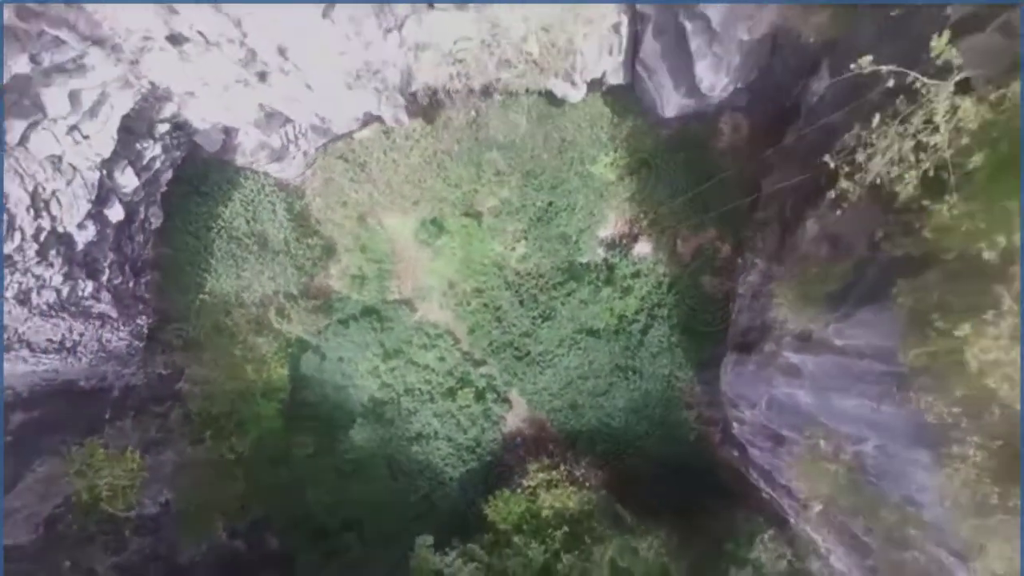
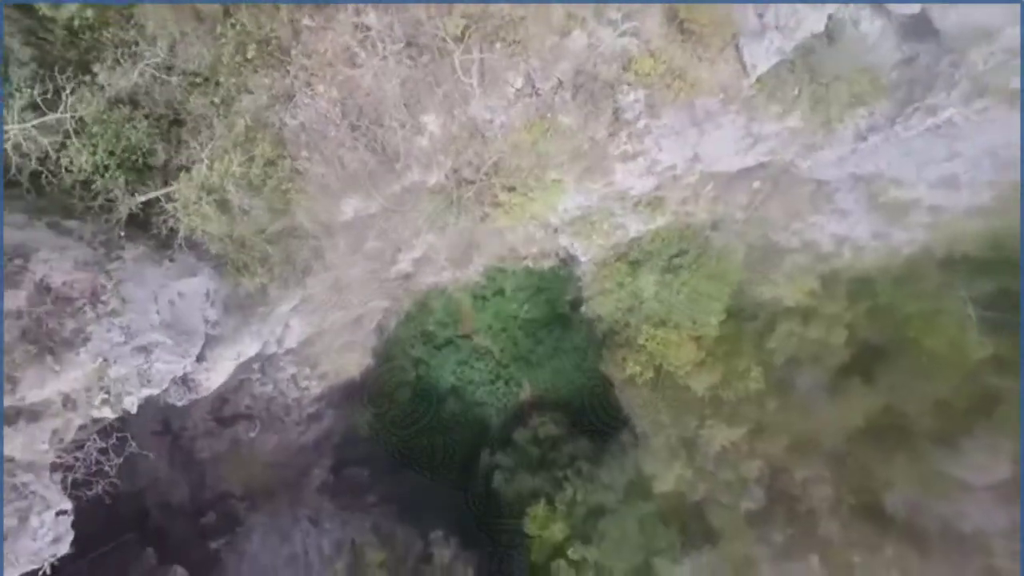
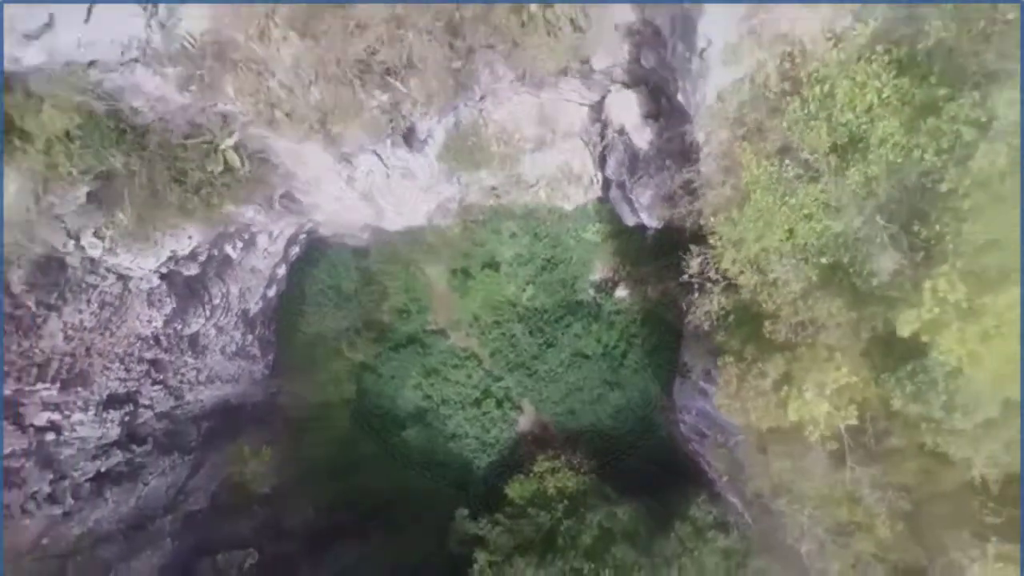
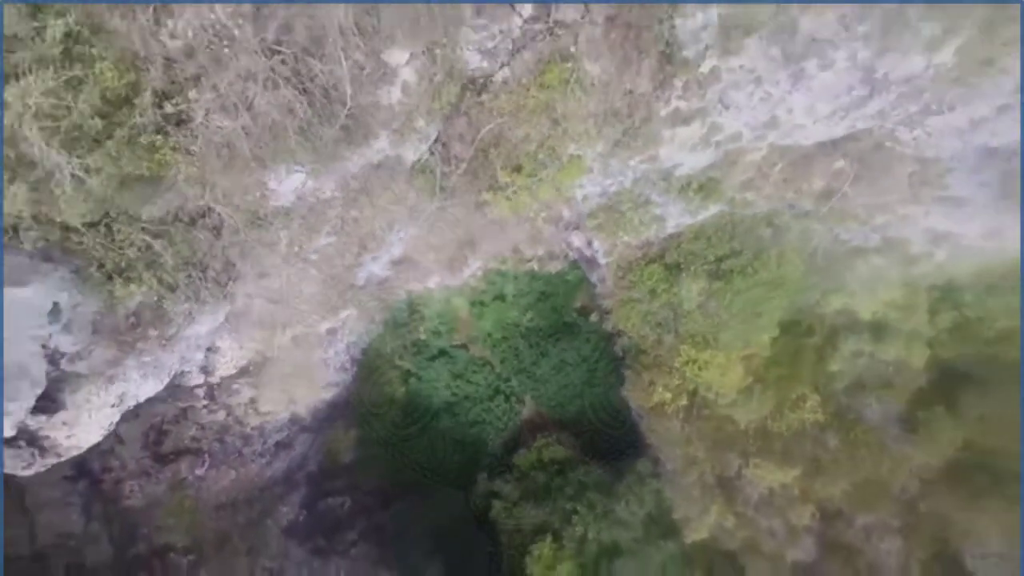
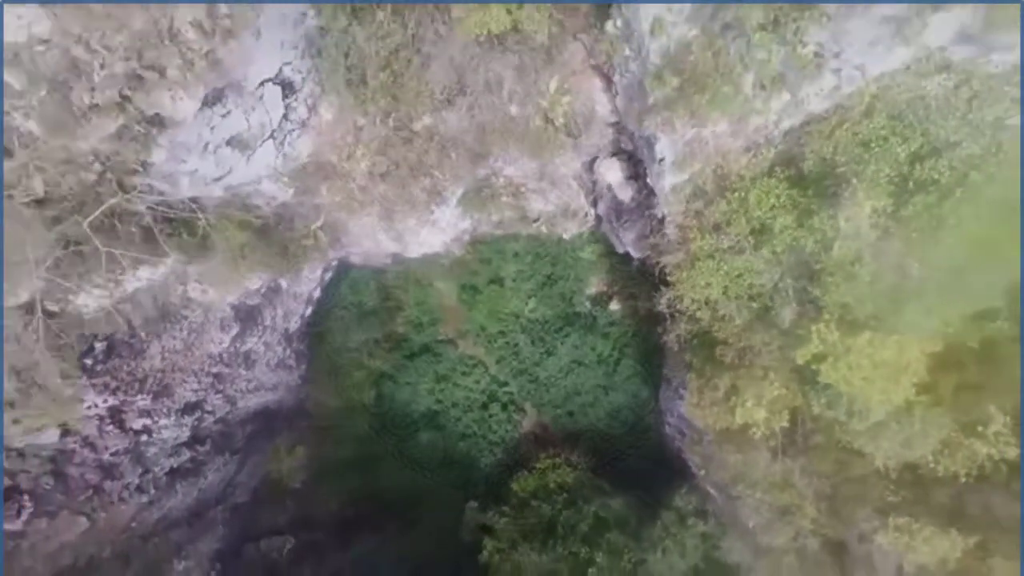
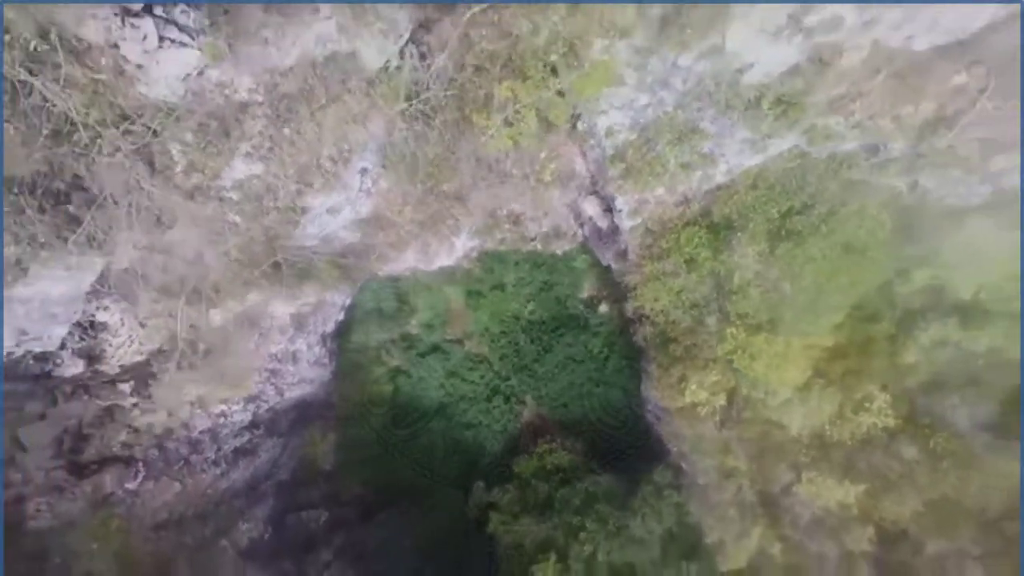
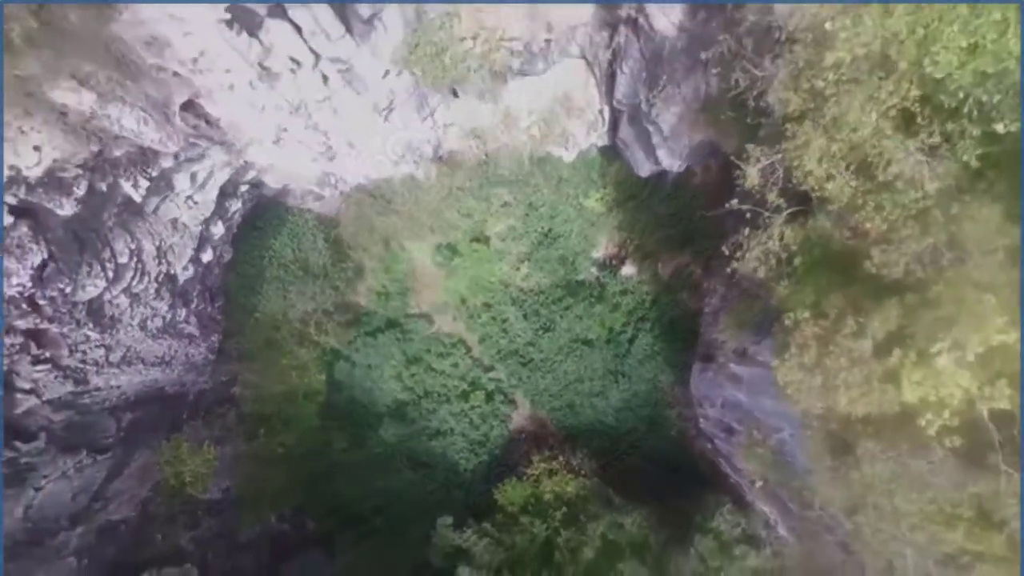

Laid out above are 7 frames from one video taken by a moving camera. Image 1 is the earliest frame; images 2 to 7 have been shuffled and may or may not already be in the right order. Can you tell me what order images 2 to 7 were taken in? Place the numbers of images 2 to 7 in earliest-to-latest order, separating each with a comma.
7, 3, 5, 6, 4, 2
